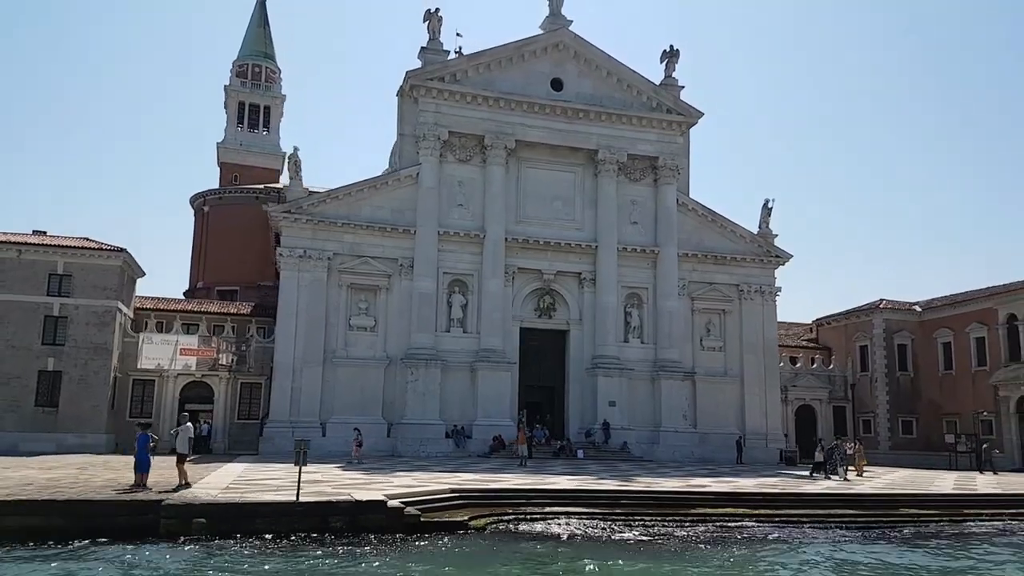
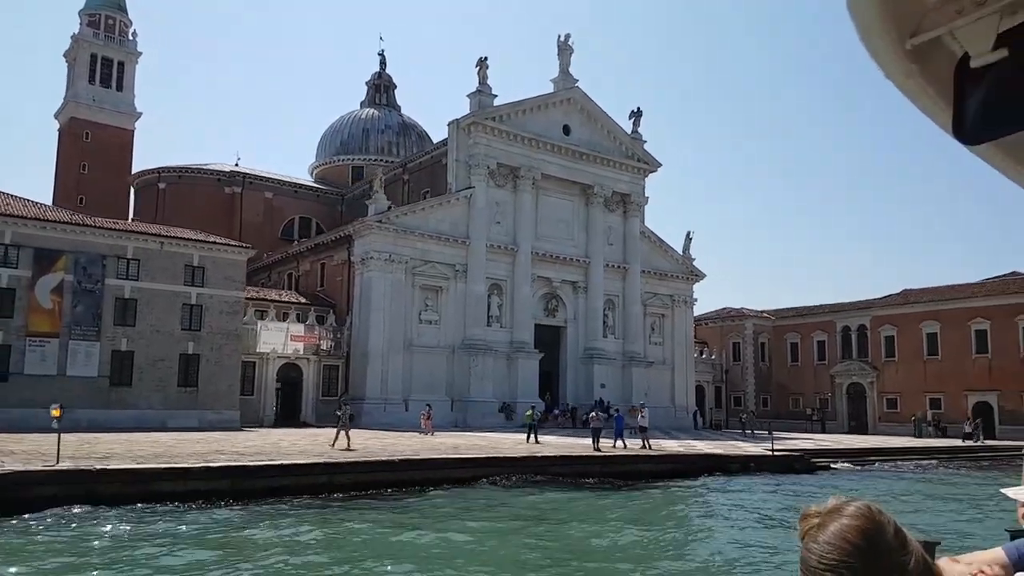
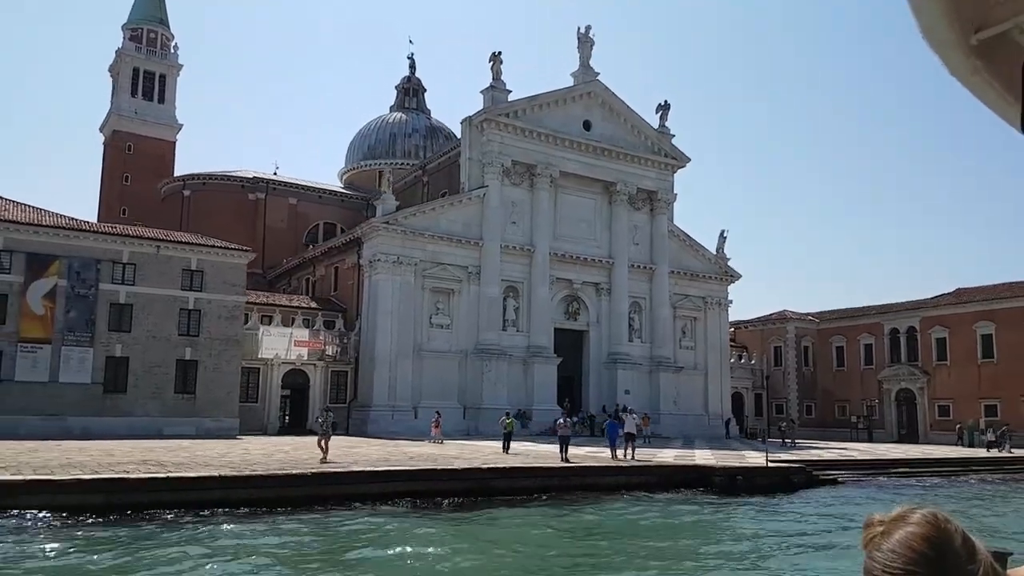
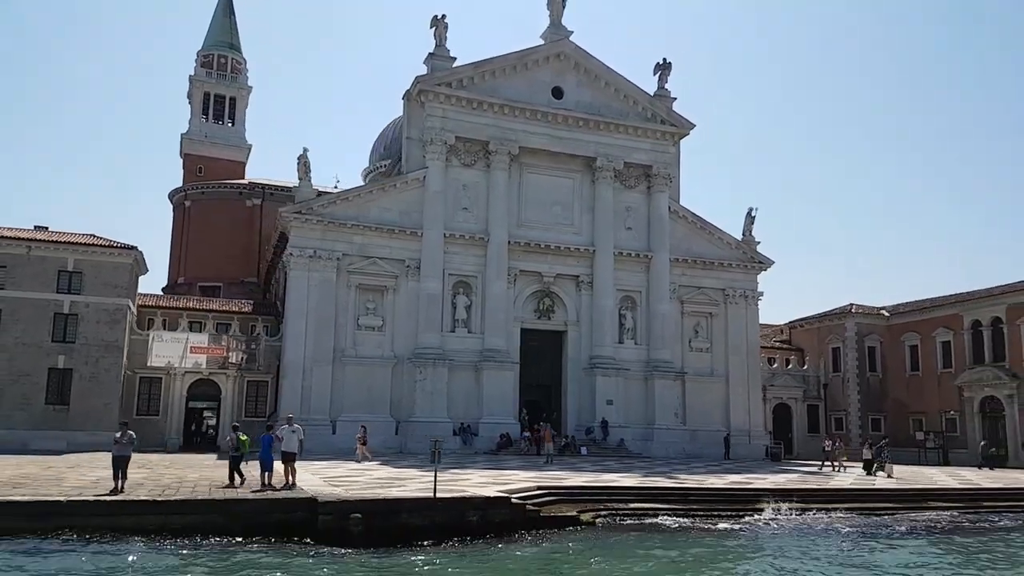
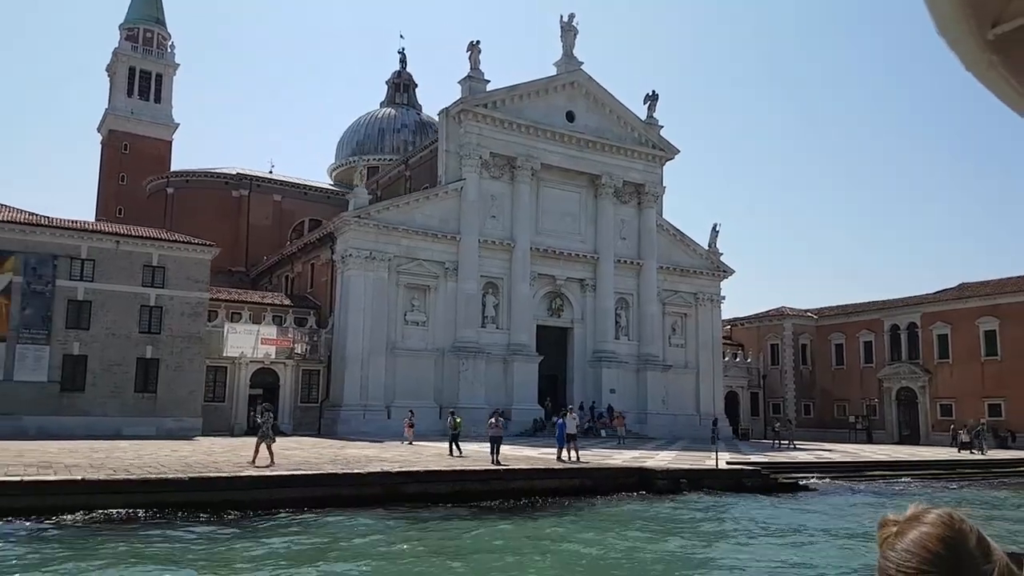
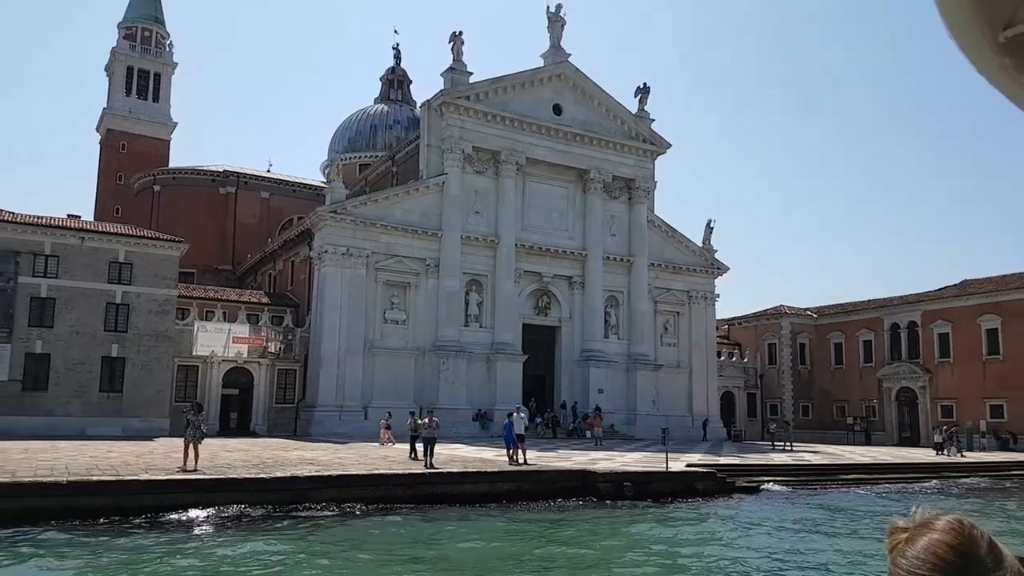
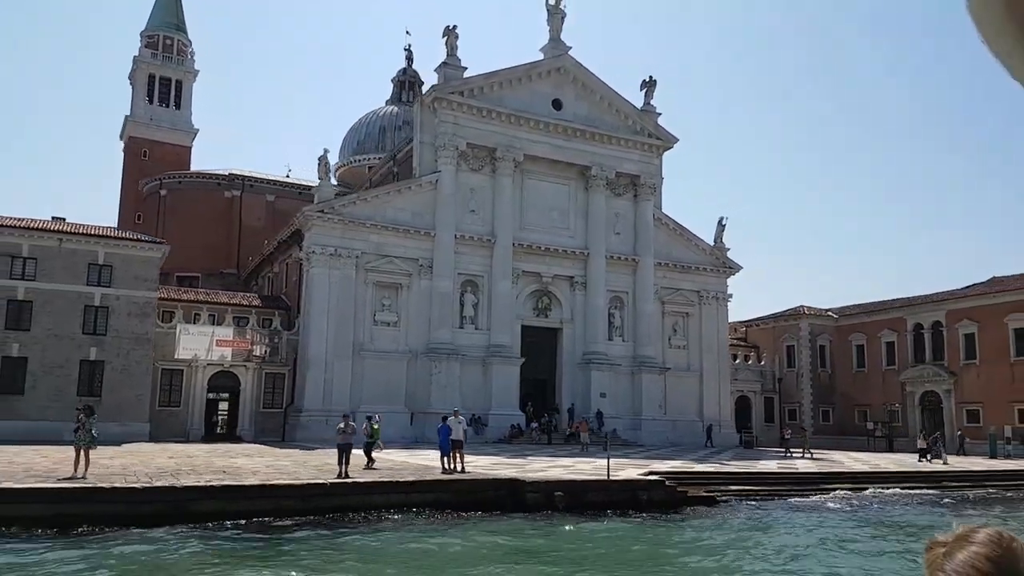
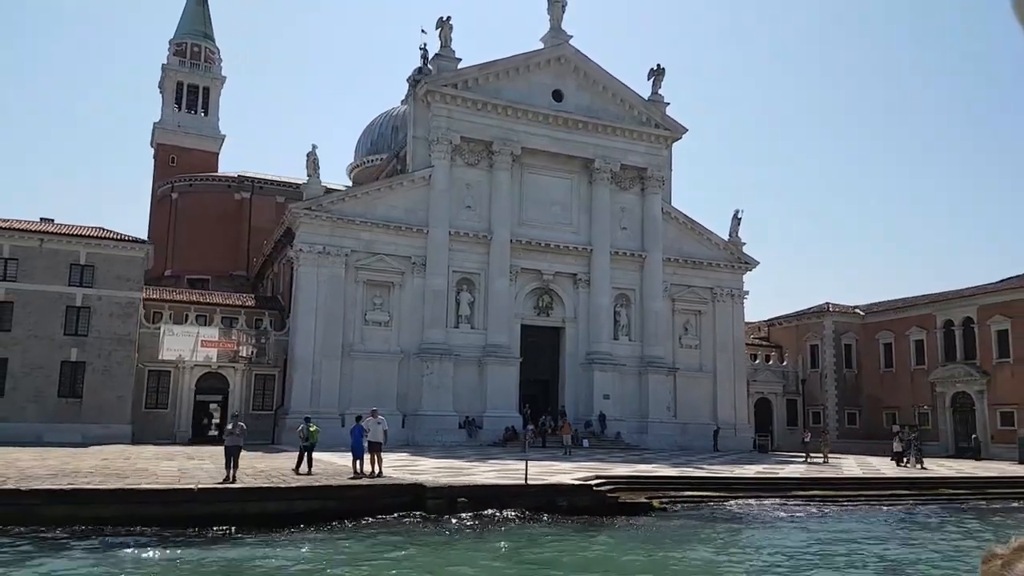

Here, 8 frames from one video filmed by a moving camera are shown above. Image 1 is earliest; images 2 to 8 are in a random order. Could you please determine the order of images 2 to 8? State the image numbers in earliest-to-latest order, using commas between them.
4, 8, 7, 6, 5, 3, 2
